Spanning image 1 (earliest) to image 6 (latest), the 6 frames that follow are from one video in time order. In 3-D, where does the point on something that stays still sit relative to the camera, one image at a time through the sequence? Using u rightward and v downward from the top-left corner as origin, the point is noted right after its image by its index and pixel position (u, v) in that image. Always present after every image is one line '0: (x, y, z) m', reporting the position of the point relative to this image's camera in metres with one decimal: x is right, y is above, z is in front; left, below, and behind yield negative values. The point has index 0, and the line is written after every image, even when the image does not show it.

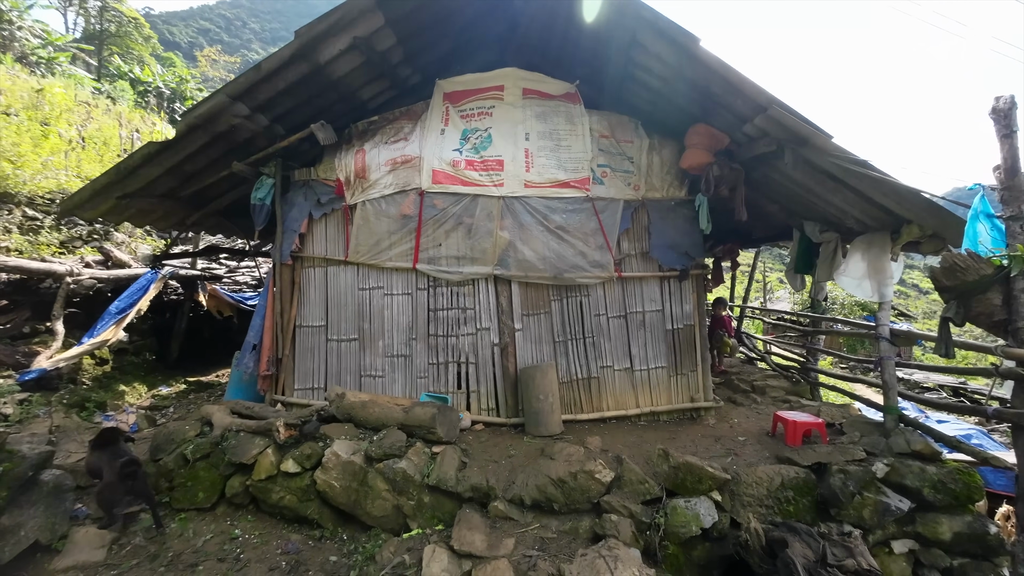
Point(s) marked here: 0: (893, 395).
0: (+4.0, -1.1, +4.2) m
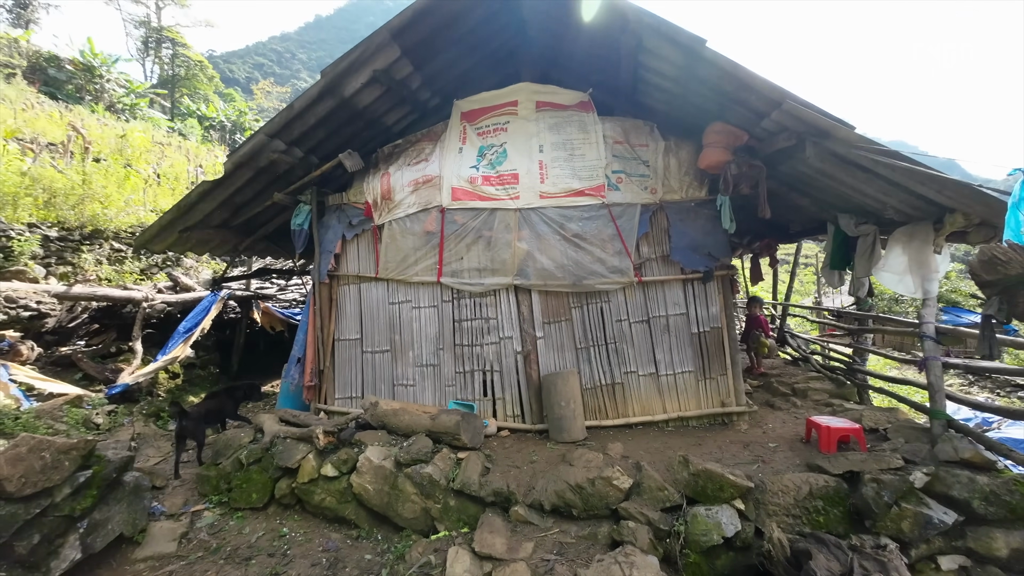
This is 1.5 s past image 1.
0: (+4.2, -1.1, +3.9) m
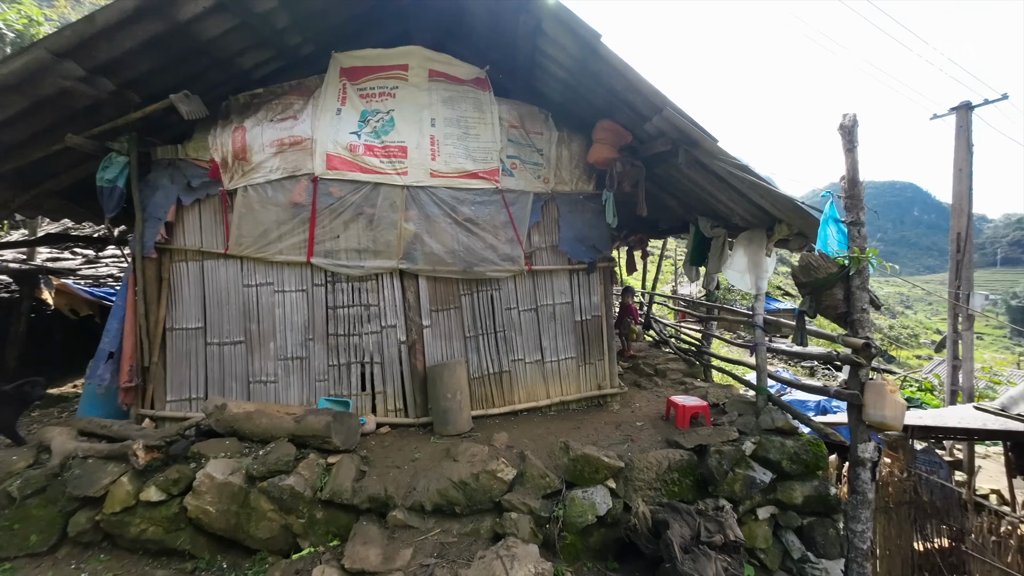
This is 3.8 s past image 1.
0: (+3.0, -1.1, +4.7) m
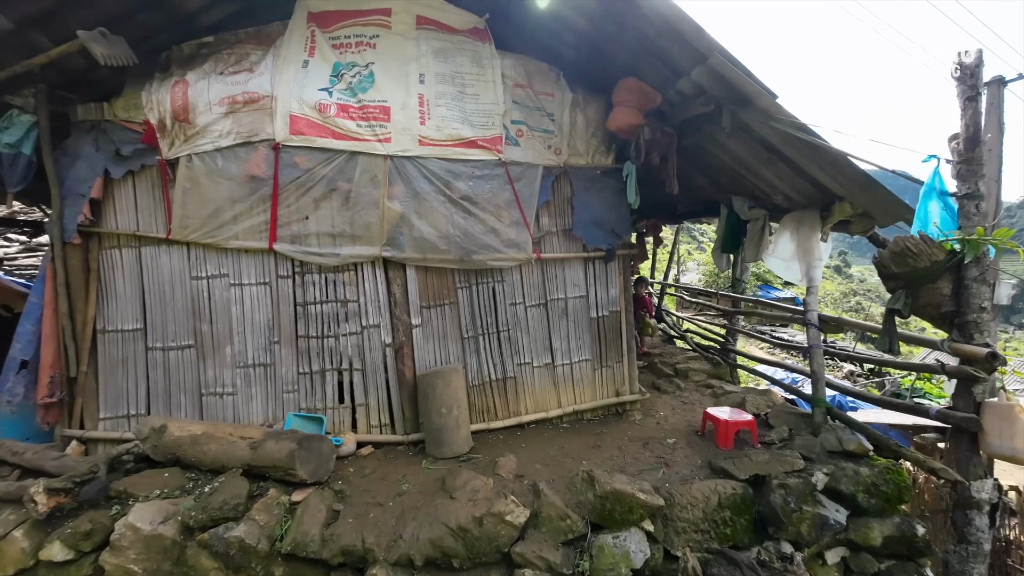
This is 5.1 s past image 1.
0: (+3.1, -1.0, +3.9) m
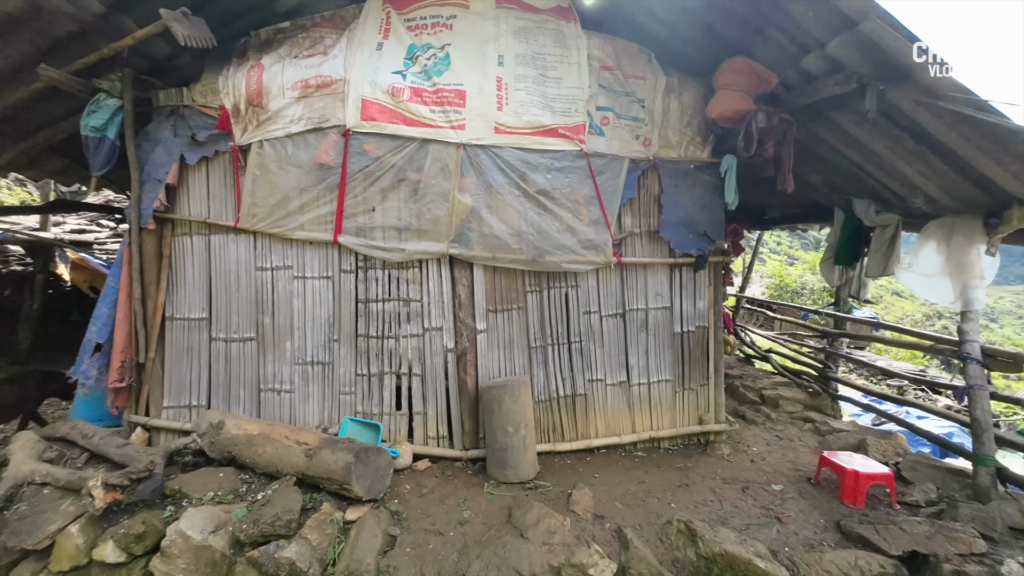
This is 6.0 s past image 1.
0: (+3.7, -1.2, +3.1) m
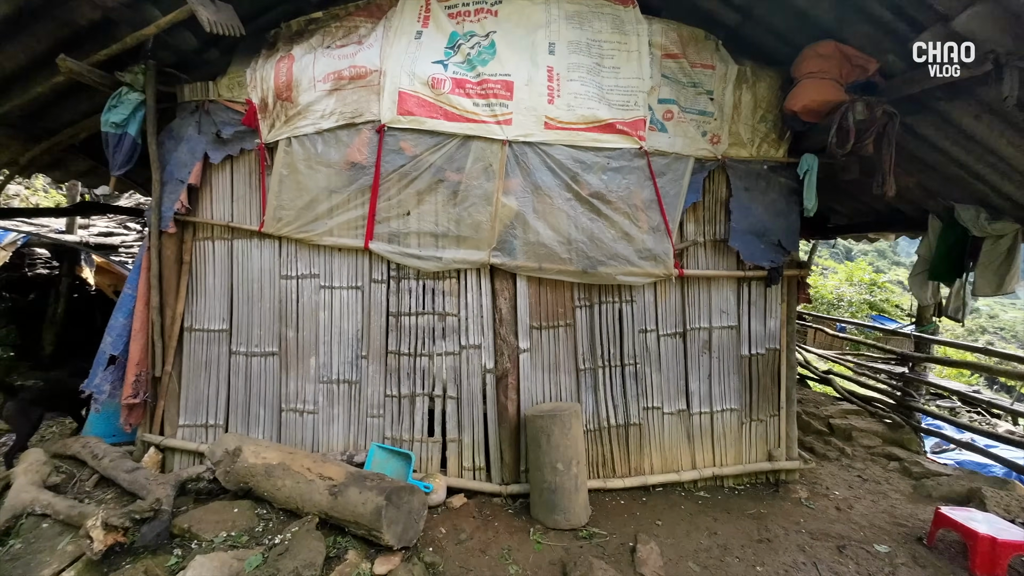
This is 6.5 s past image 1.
0: (+4.1, -1.3, +2.5) m
